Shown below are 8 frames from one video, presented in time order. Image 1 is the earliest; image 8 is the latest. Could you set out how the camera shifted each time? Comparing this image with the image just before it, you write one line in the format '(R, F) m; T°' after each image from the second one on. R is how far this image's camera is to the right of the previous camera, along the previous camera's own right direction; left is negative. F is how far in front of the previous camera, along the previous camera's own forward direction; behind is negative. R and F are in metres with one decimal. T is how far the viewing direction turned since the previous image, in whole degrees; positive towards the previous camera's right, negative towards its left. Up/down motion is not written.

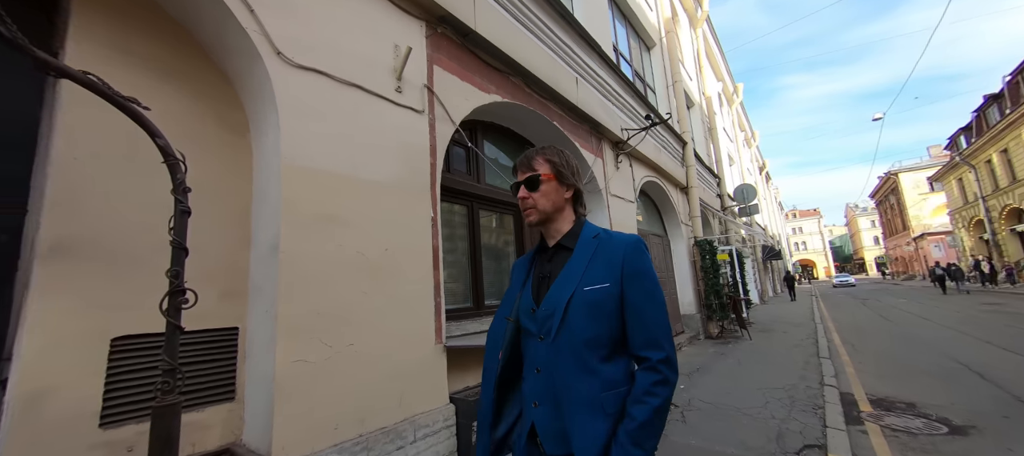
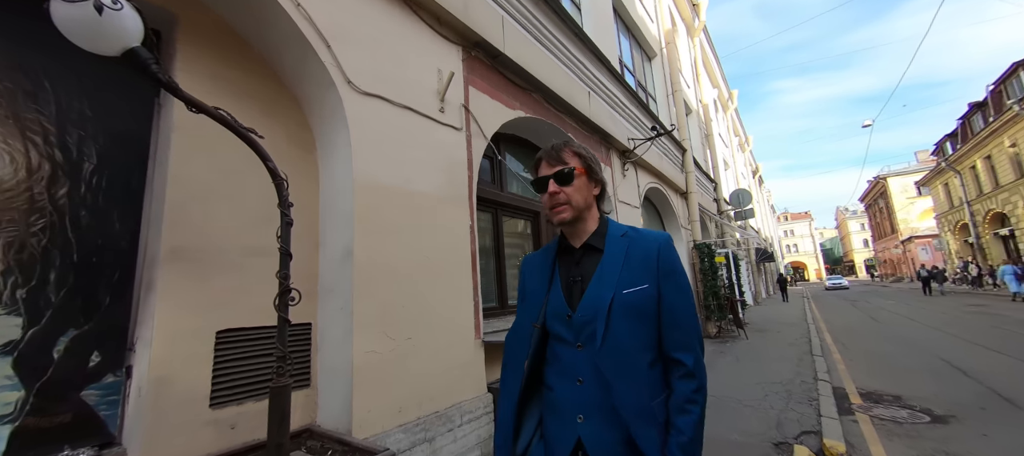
(-0.4, -0.4) m; +1°
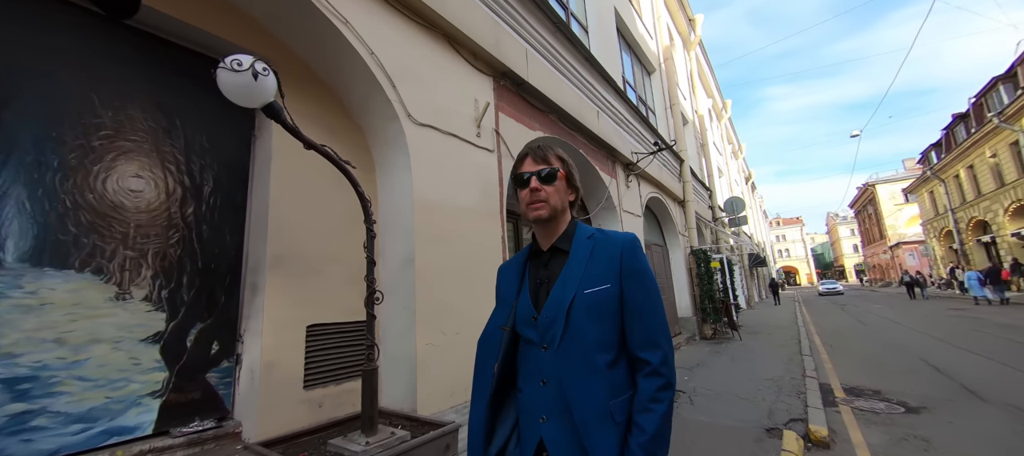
(-0.4, -0.5) m; +1°
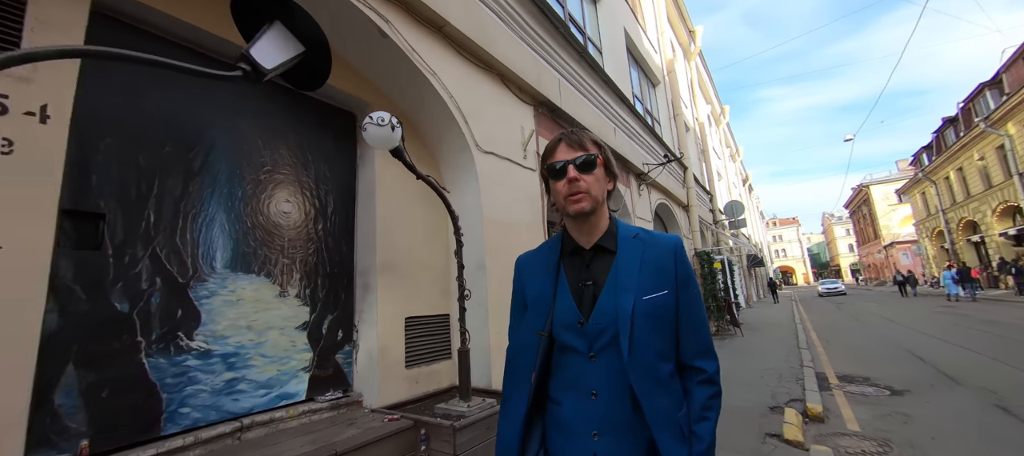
(-0.6, -0.7) m; 0°
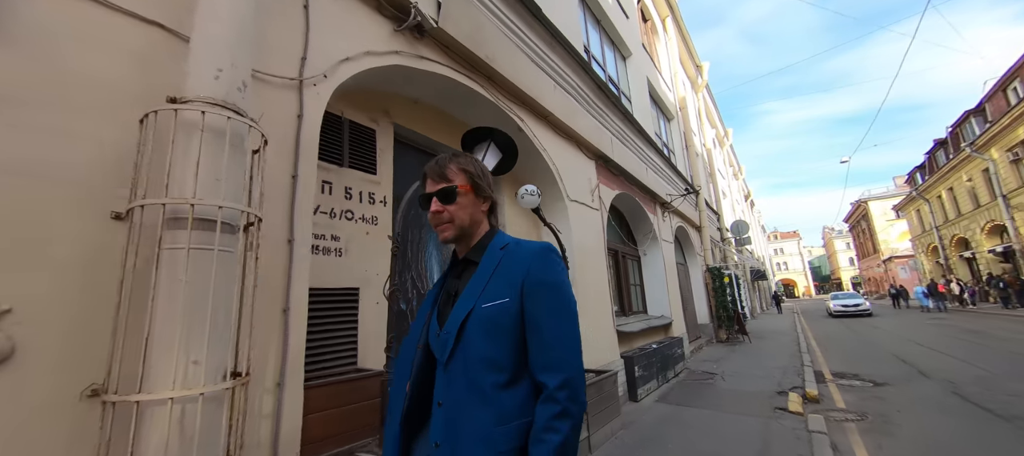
(-1.3, -1.7) m; 0°
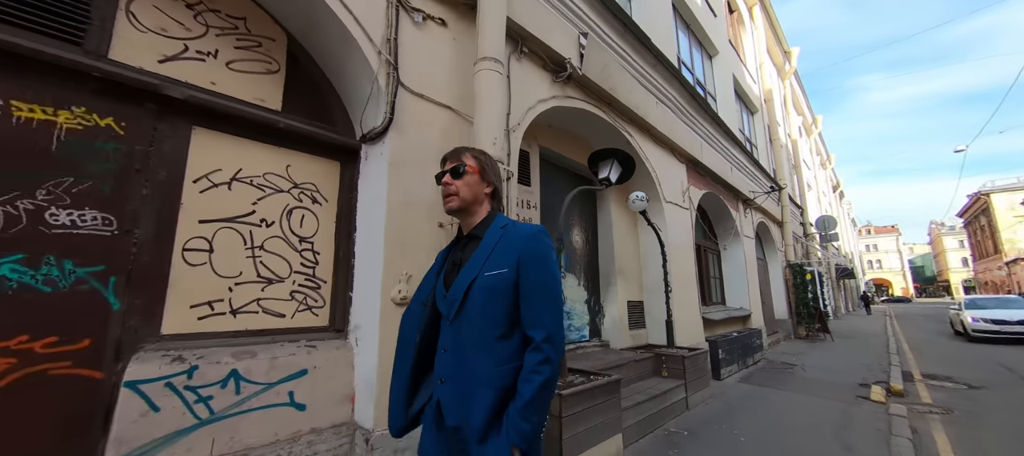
(-0.9, -1.2) m; -9°
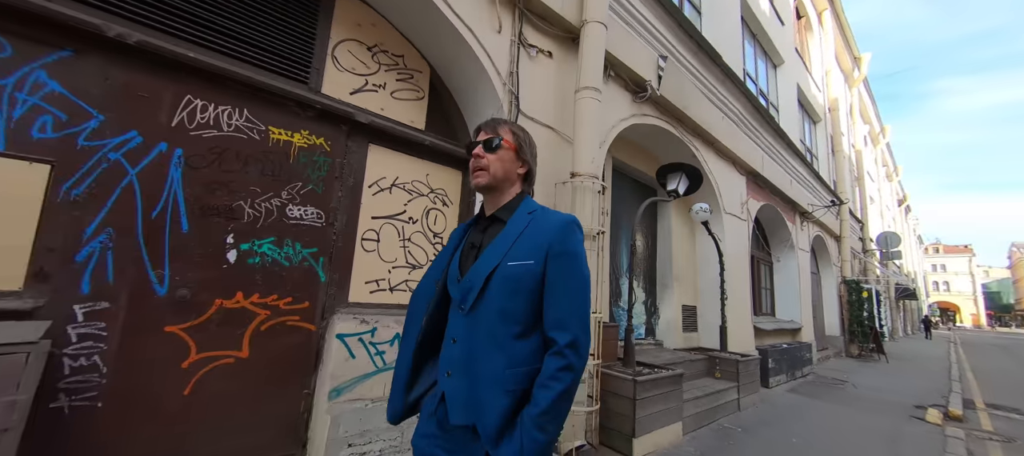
(-0.6, -0.6) m; -5°
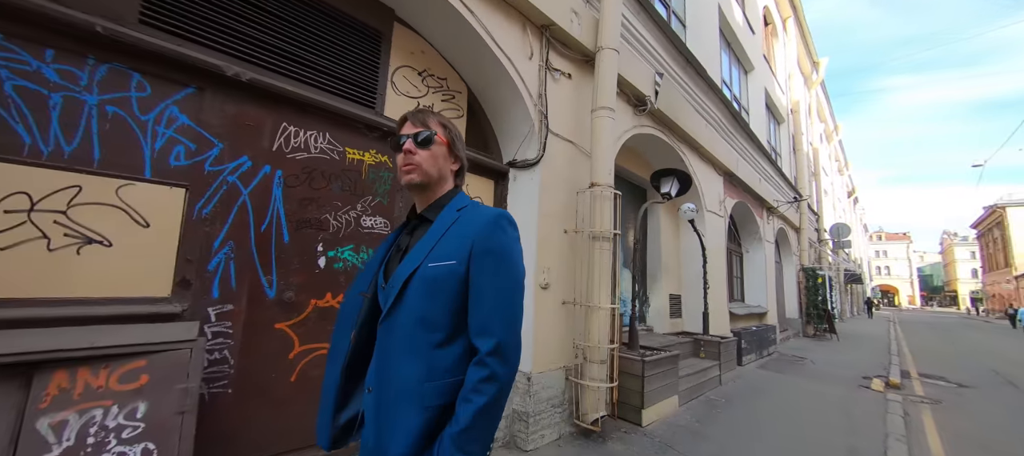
(-0.6, -0.5) m; +4°
